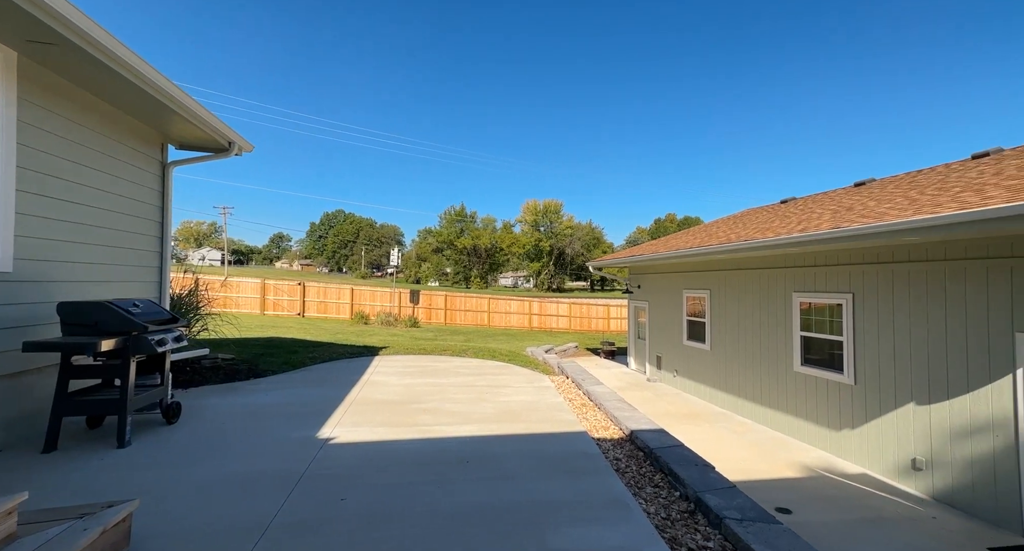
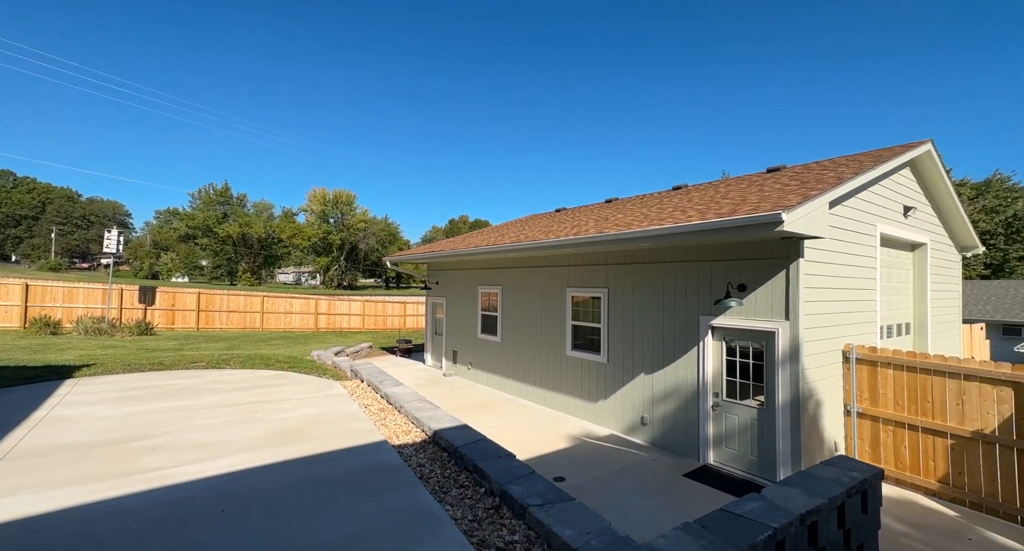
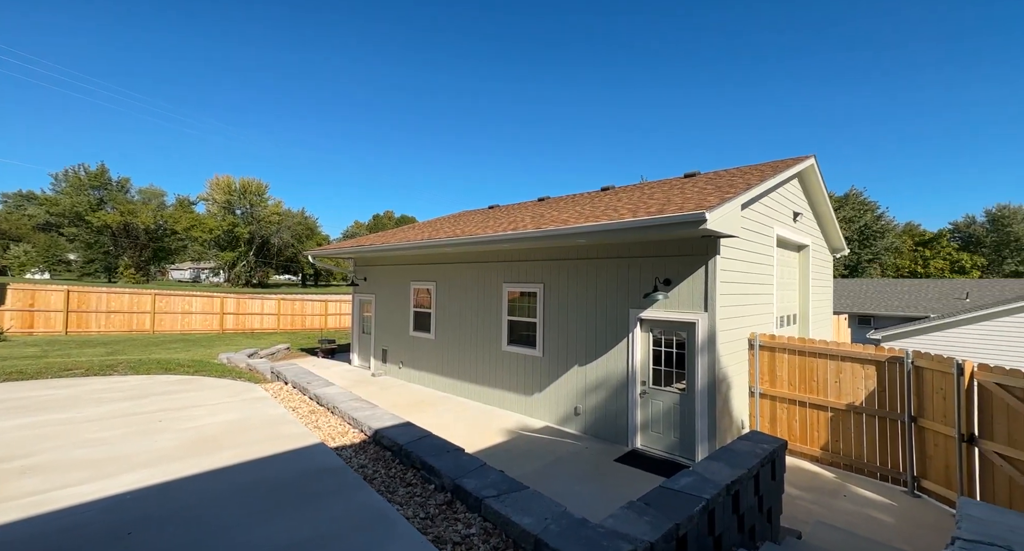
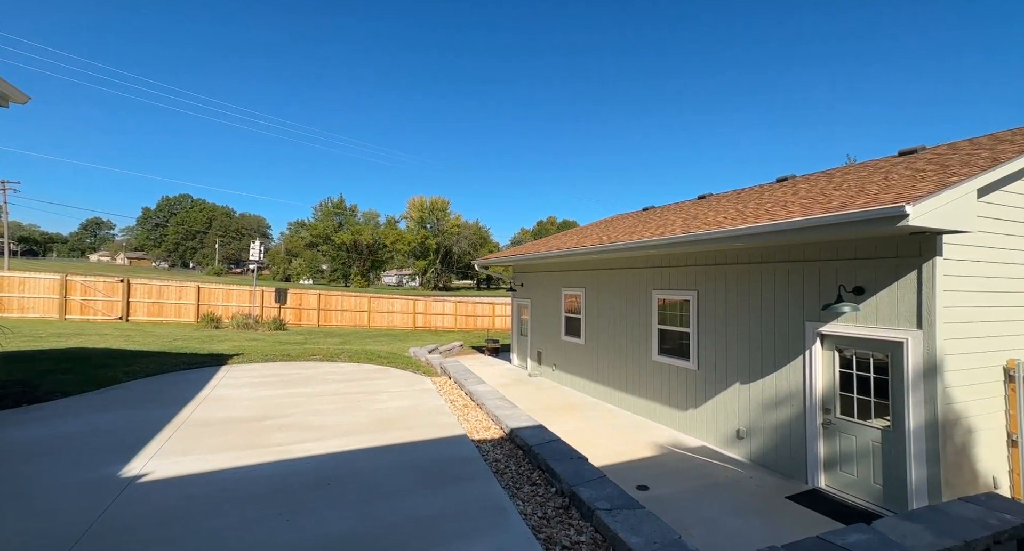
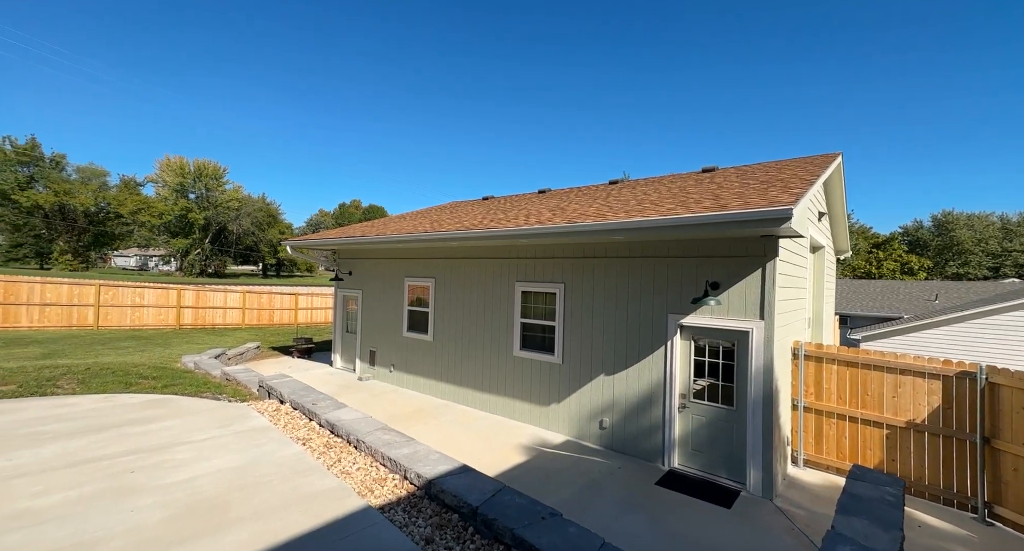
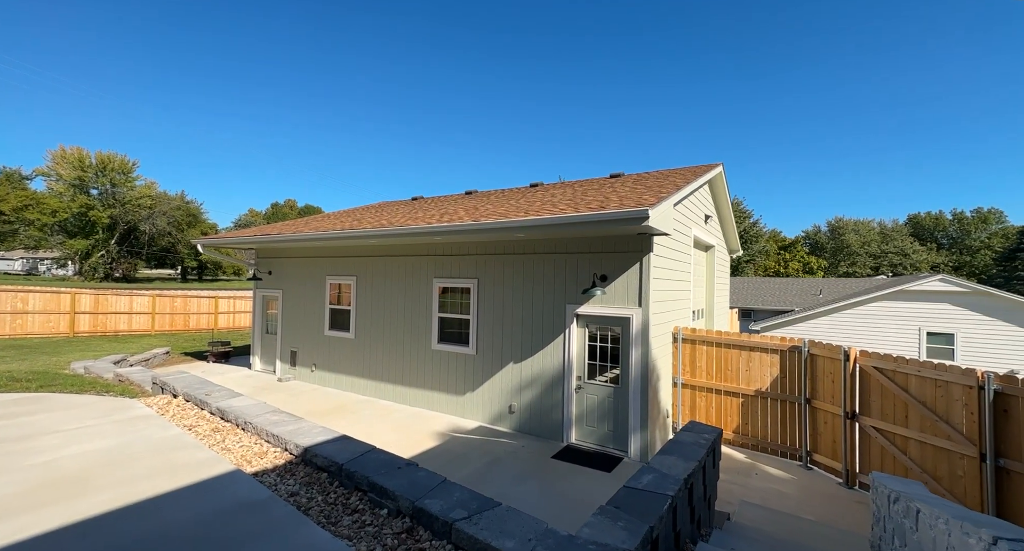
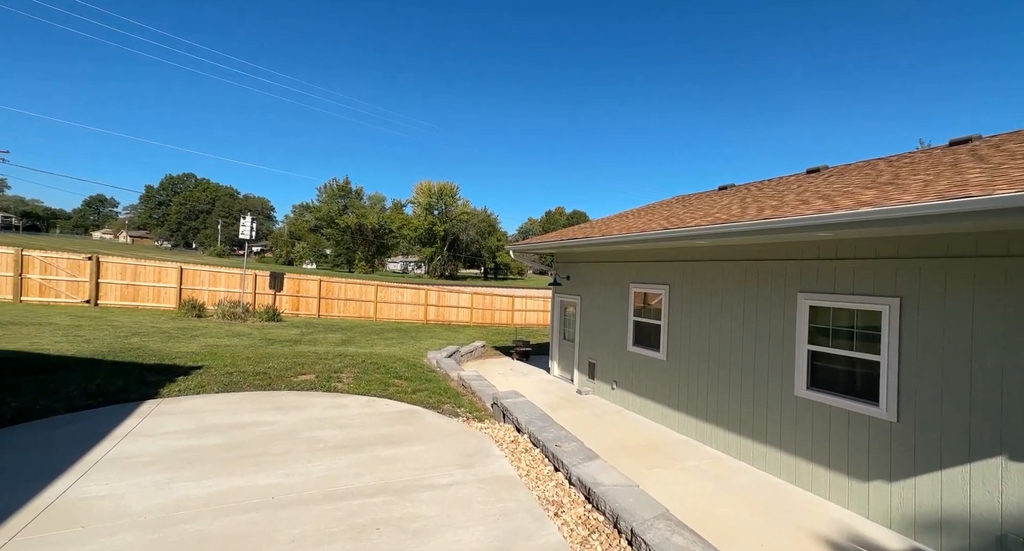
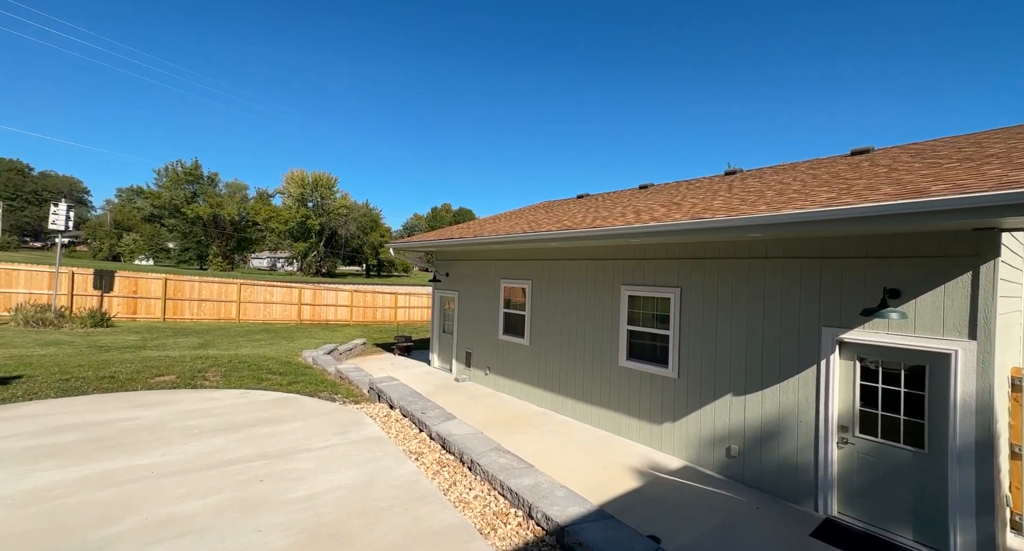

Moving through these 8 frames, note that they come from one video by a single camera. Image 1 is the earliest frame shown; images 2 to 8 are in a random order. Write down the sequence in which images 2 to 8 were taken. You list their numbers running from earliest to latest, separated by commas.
4, 2, 3, 6, 5, 8, 7
